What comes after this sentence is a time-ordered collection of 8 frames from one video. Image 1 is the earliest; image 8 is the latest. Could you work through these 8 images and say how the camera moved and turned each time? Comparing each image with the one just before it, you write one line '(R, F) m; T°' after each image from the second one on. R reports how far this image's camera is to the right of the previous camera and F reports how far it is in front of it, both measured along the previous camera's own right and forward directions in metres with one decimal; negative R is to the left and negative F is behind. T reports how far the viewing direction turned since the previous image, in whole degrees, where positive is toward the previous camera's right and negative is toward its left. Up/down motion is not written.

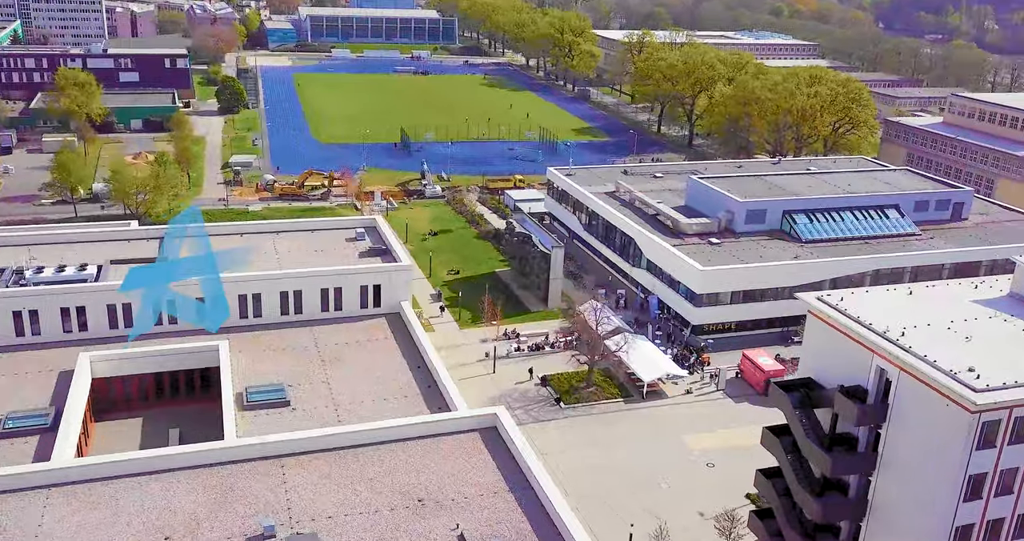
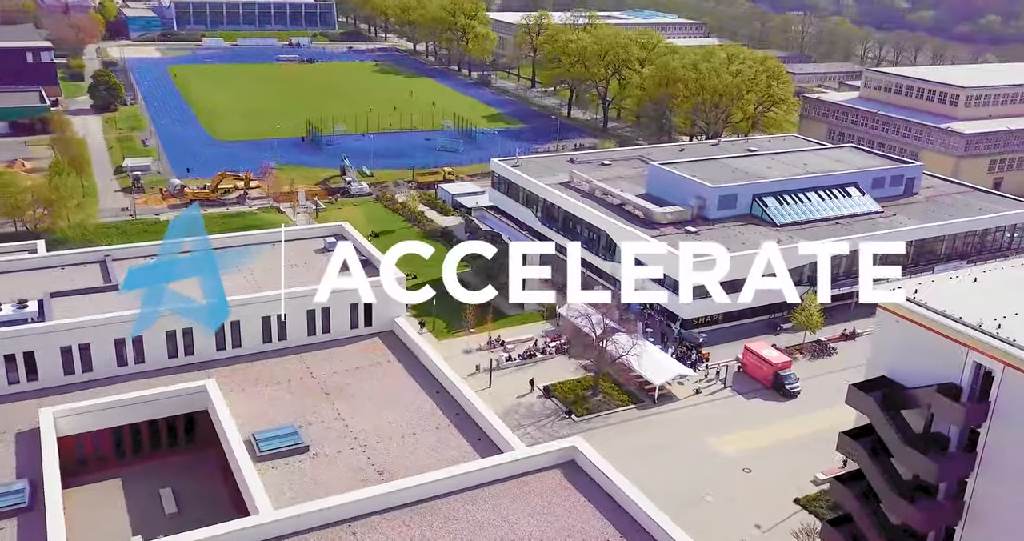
(-9.7, +5.1) m; +10°
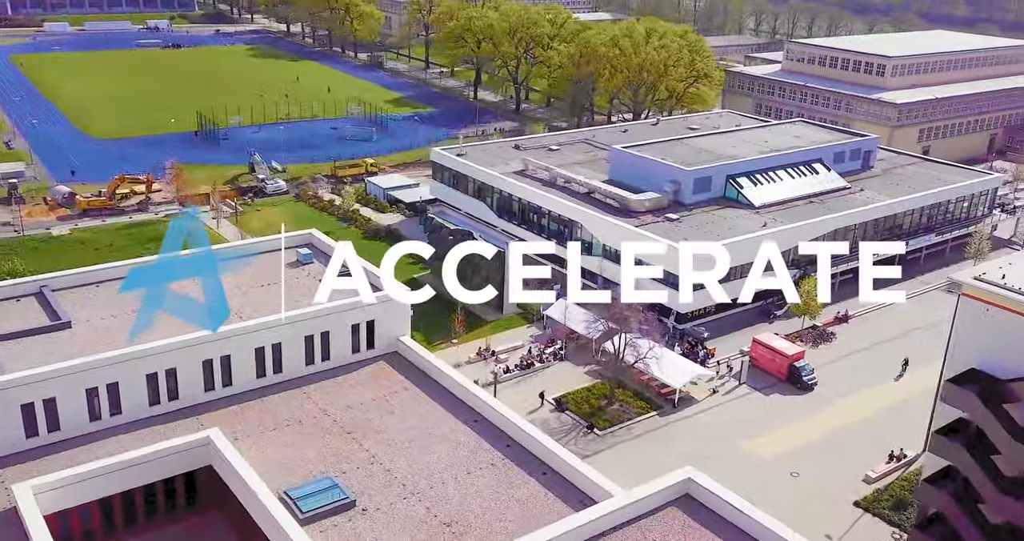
(-9.5, +6.5) m; +10°
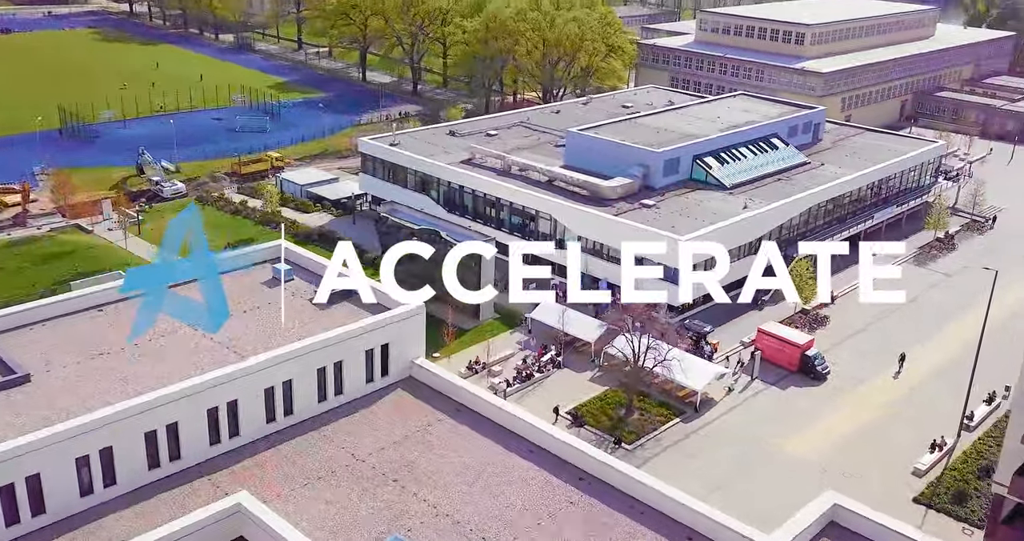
(-9.1, +6.6) m; +11°
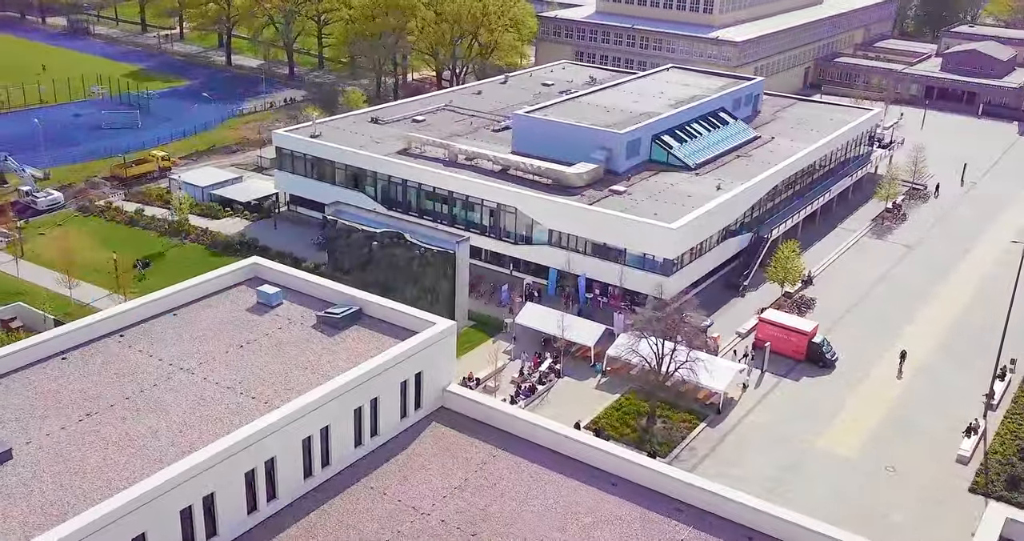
(-8.3, +6.1) m; +11°
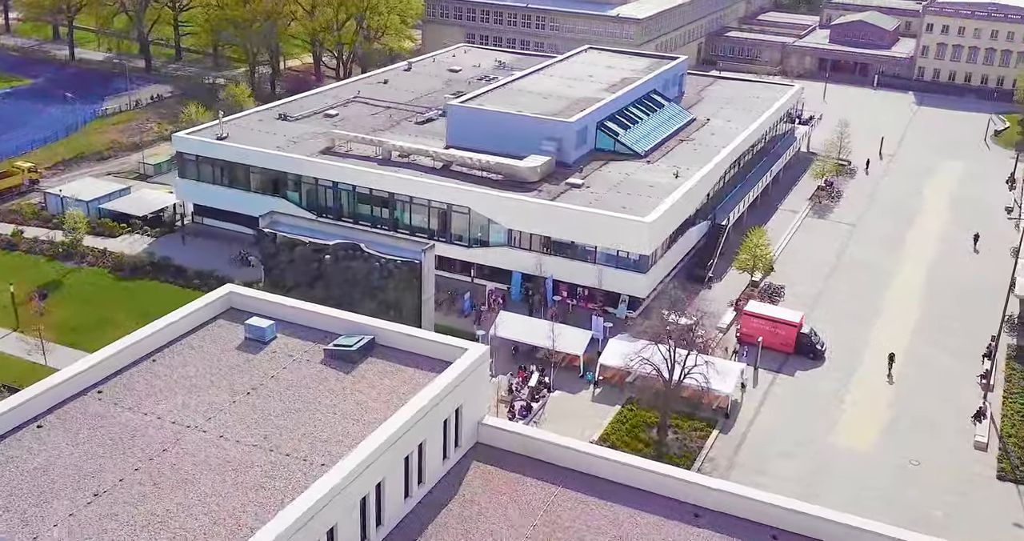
(-6.8, +4.7) m; +10°
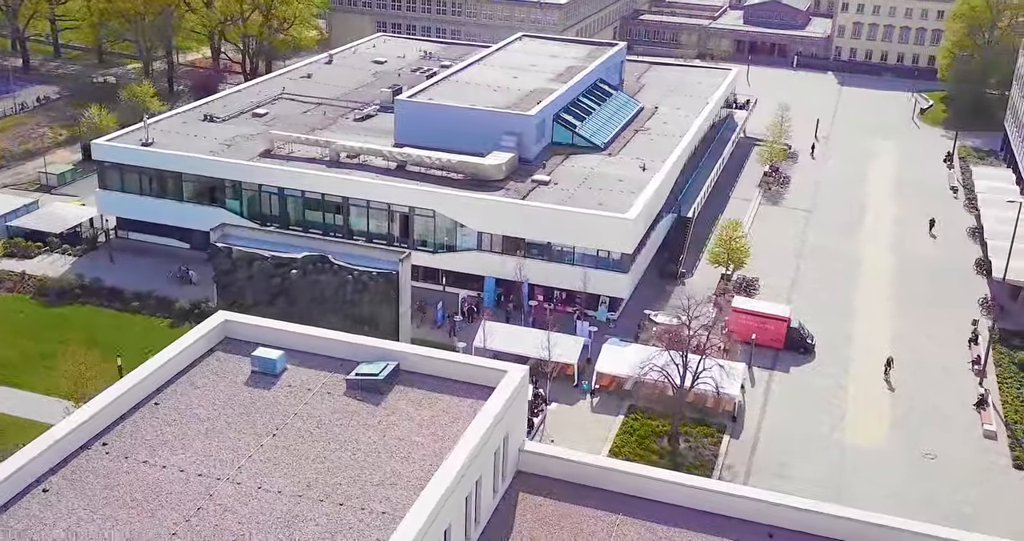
(-4.9, +3.1) m; +8°
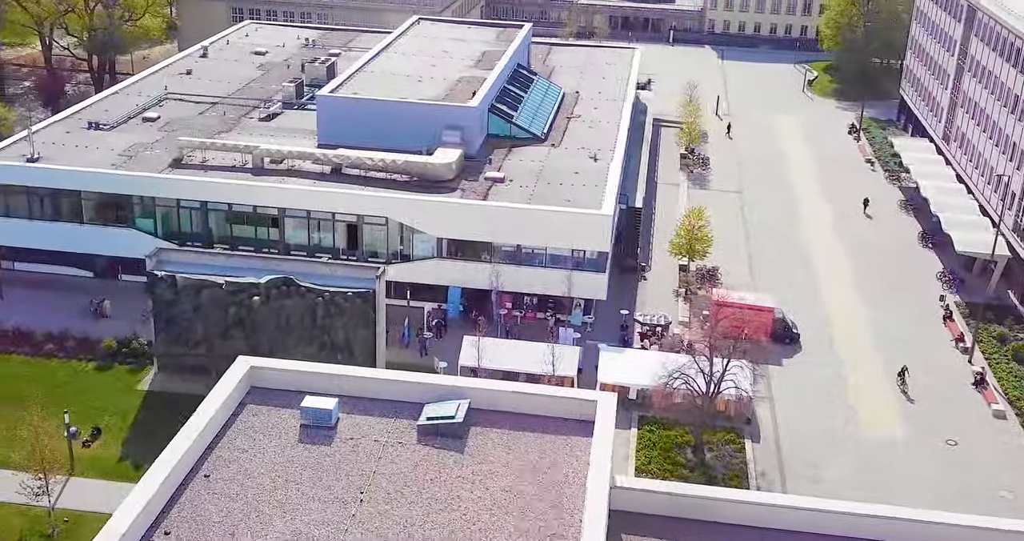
(-6.9, +4.5) m; +11°
